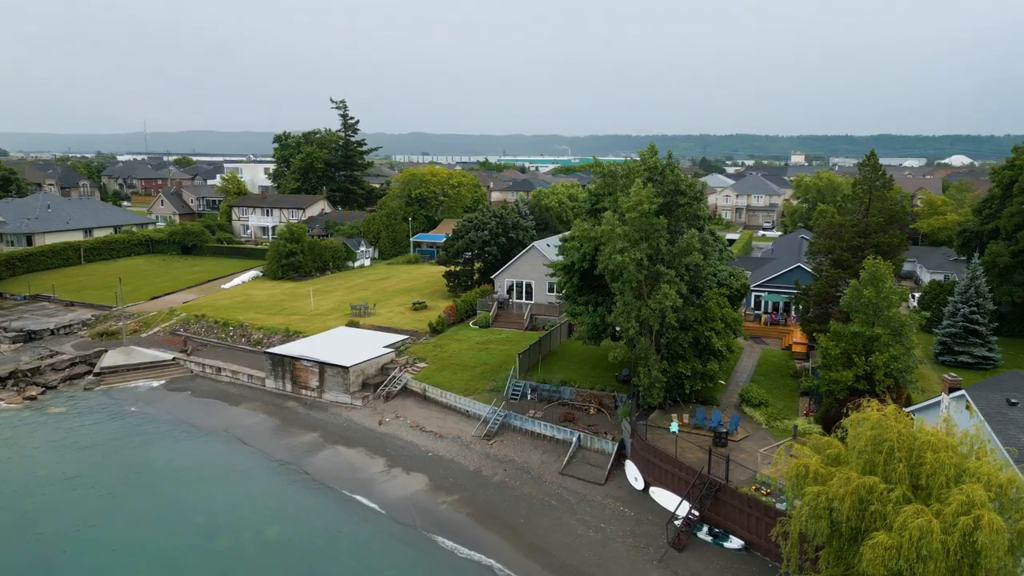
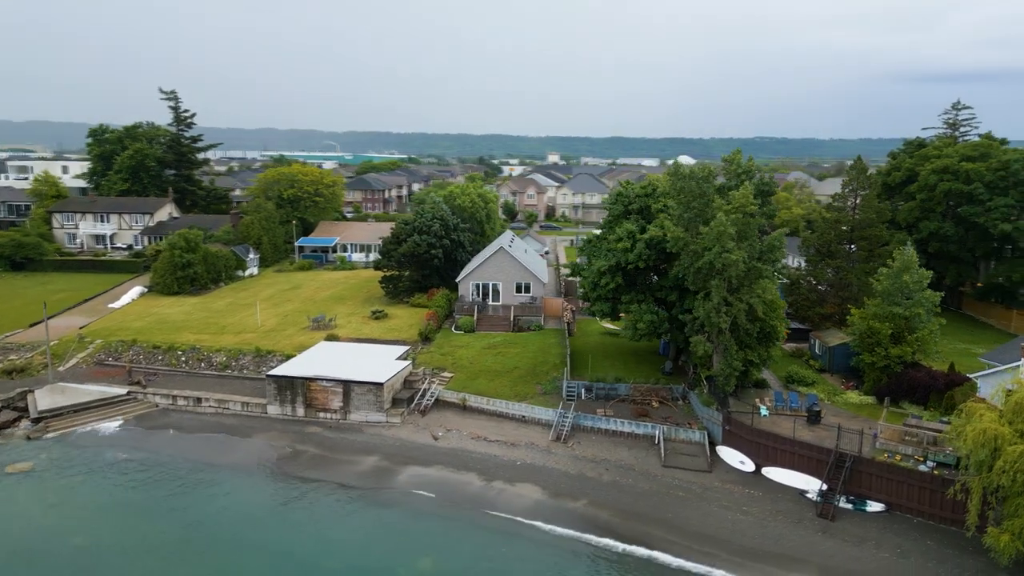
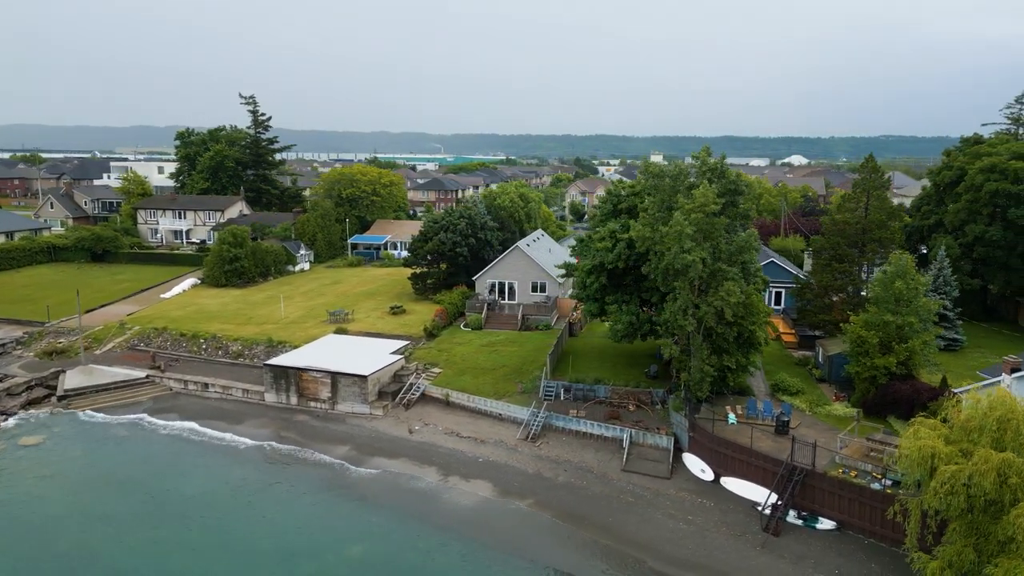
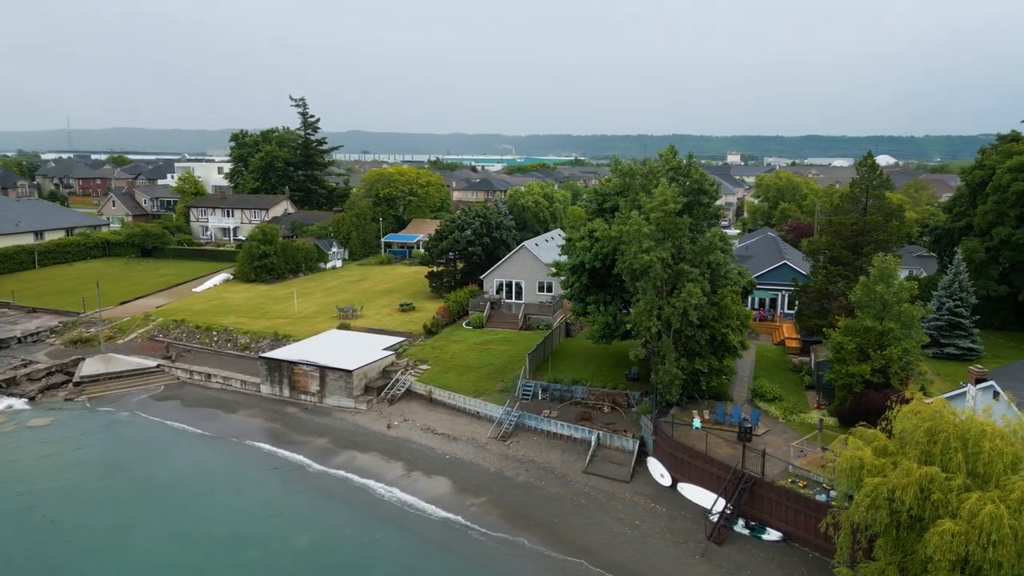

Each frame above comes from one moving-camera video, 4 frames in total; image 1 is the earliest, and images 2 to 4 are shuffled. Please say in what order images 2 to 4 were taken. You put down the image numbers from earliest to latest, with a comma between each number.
4, 3, 2
